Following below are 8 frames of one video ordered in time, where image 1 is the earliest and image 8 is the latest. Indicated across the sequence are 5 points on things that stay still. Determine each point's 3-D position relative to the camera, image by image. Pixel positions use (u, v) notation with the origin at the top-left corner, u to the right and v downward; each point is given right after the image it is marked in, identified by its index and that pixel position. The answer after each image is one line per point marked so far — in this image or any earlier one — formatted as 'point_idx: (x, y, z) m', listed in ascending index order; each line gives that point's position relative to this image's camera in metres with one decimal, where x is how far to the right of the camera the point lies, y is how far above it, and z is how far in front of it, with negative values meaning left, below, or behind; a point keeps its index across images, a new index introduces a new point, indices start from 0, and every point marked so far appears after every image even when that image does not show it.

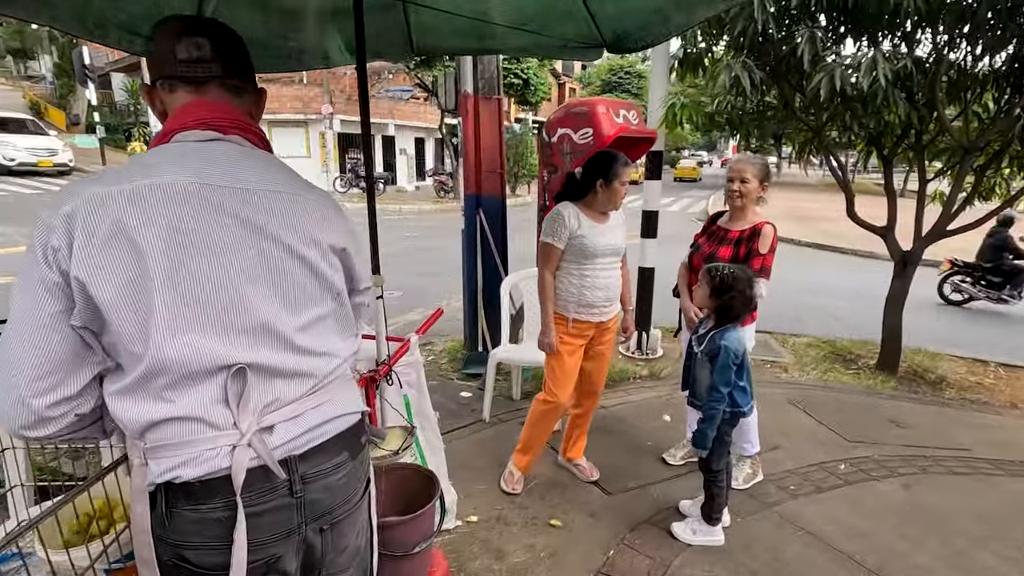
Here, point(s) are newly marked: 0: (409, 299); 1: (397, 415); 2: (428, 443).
0: (-1.5, -0.2, +8.2) m
1: (-0.6, -0.6, +2.6) m
2: (-0.4, -0.8, +2.7) m
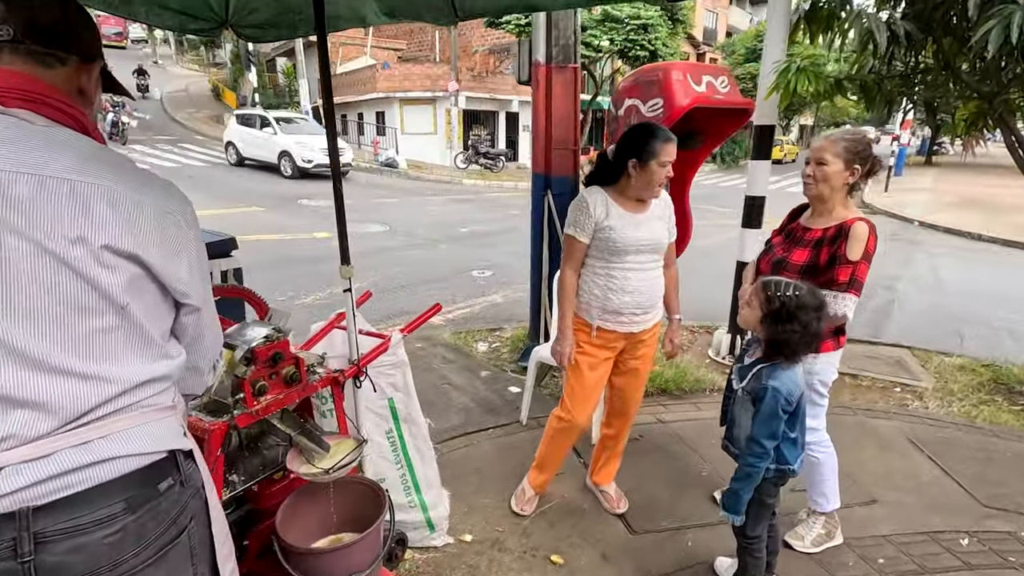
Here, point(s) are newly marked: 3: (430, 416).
0: (-0.2, +0.1, +8.0) m
1: (-0.6, -0.6, +2.4) m
2: (-0.4, -0.8, +2.5) m
3: (-0.6, -0.9, +3.9) m
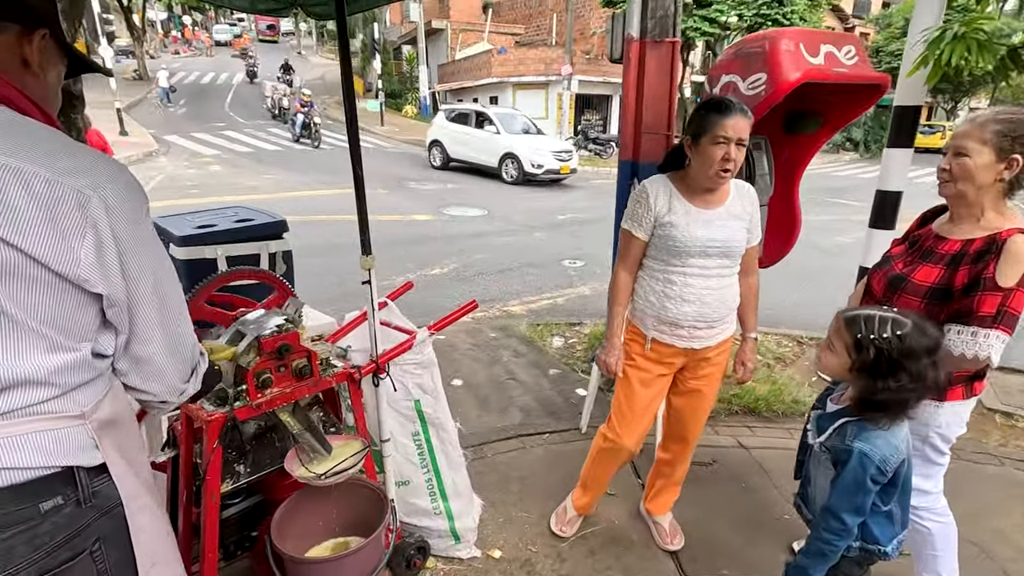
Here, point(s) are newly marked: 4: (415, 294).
0: (+1.1, +0.2, +7.7) m
1: (-0.4, -0.6, +2.2) m
2: (-0.3, -0.7, +2.3) m
3: (-0.2, -0.9, +3.7) m
4: (-1.1, 0.0, +6.4) m
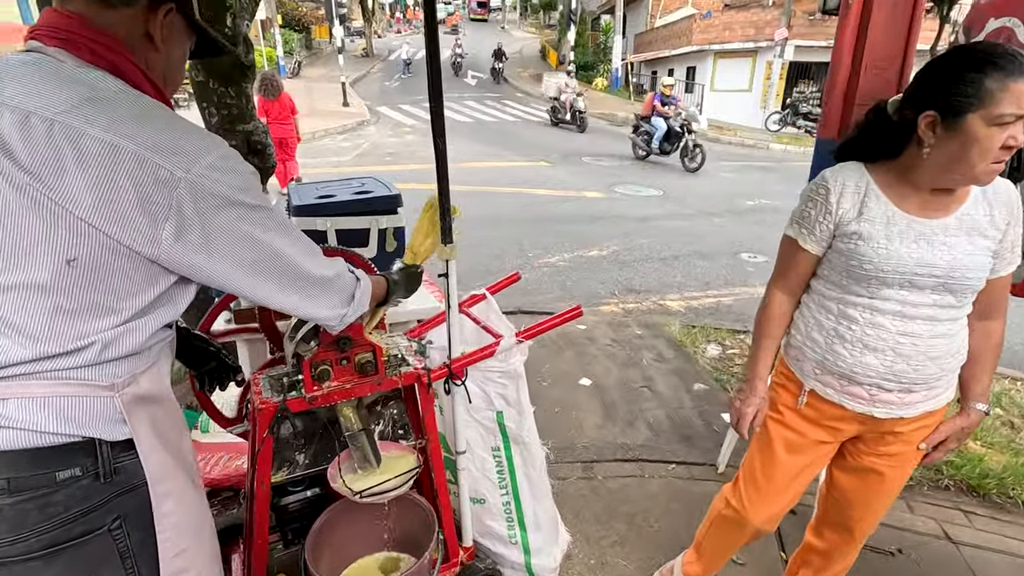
0: (+3.2, +0.2, +6.6) m
1: (-0.1, -0.5, +1.9) m
2: (+0.1, -0.7, +2.0) m
3: (+0.6, -0.8, +3.3) m
4: (+0.6, +0.2, +6.1) m
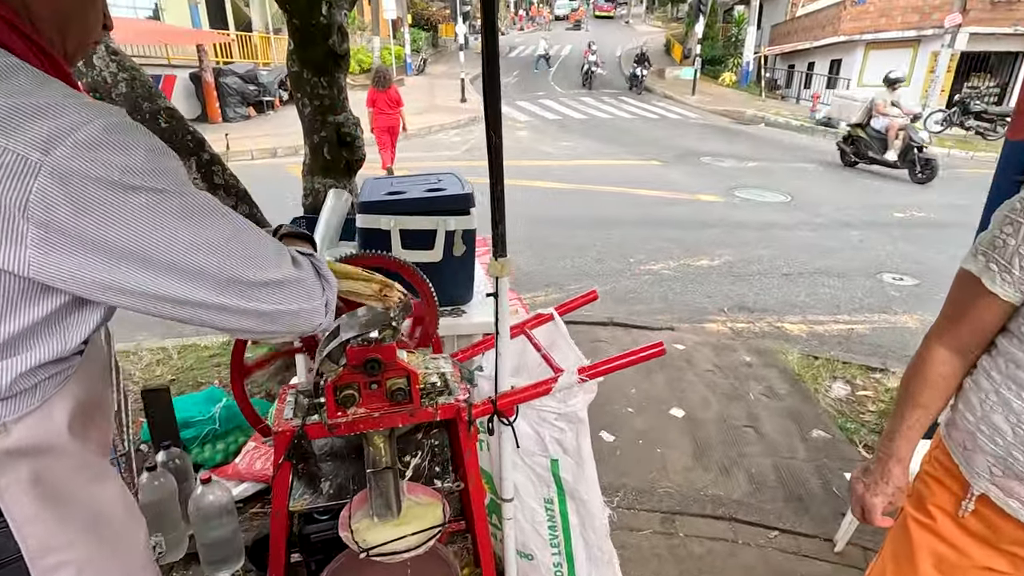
0: (+4.2, -0.1, +5.6) m
1: (+0.1, -0.6, +1.7) m
2: (+0.2, -0.8, +1.7) m
3: (+1.0, -0.9, +2.8) m
4: (+1.7, 0.0, +5.6) m
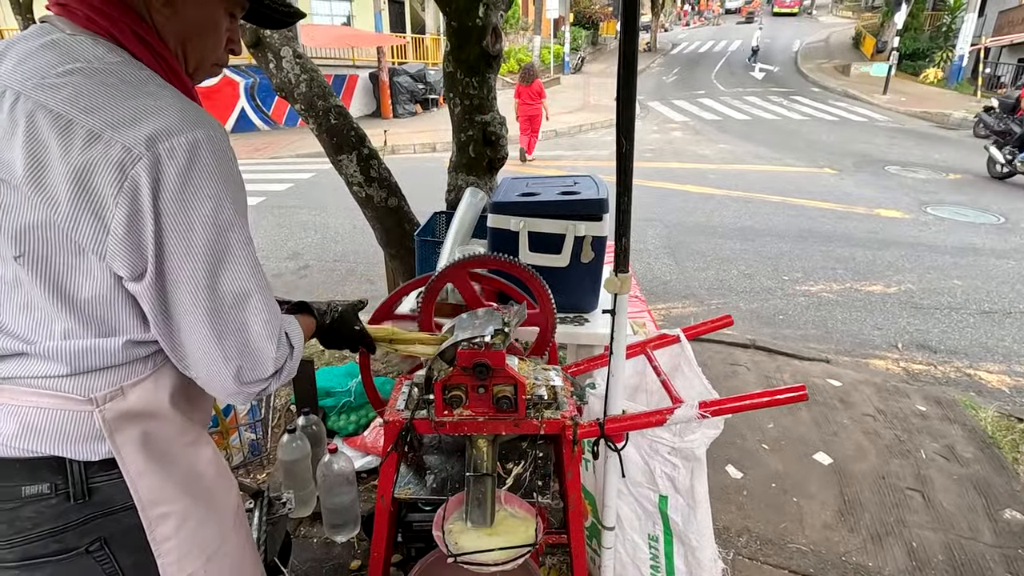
0: (+5.4, -0.6, +4.3) m
1: (+0.4, -0.6, +1.5) m
2: (+0.5, -0.9, +1.5) m
3: (+1.5, -1.1, +2.5) m
4: (+2.9, -0.2, +5.0) m
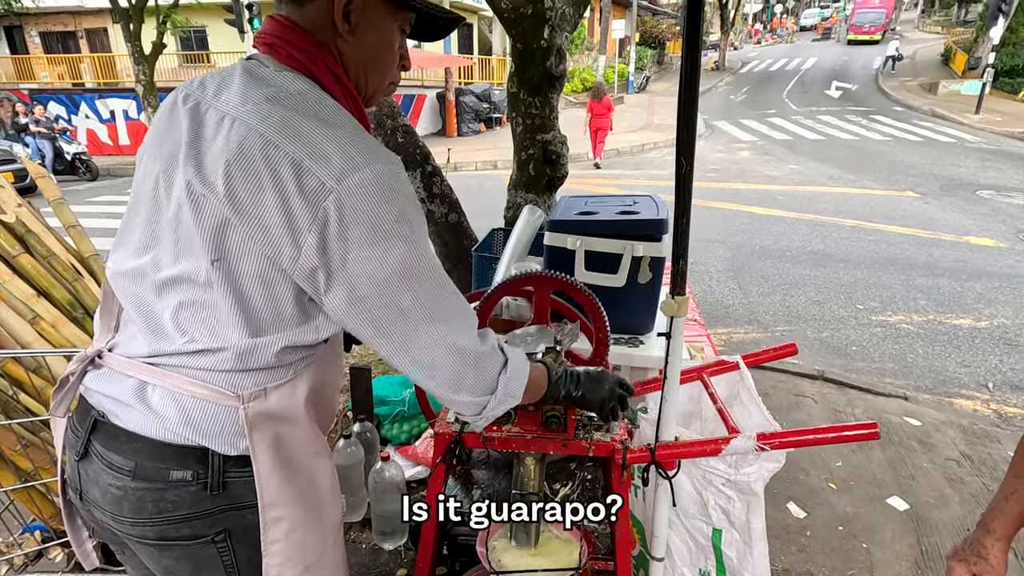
0: (+5.8, -0.9, +3.7) m
1: (+0.5, -0.7, +1.5) m
2: (+0.6, -0.9, +1.4) m
3: (+1.7, -1.2, +2.2) m
4: (+3.4, -0.5, +4.6) m
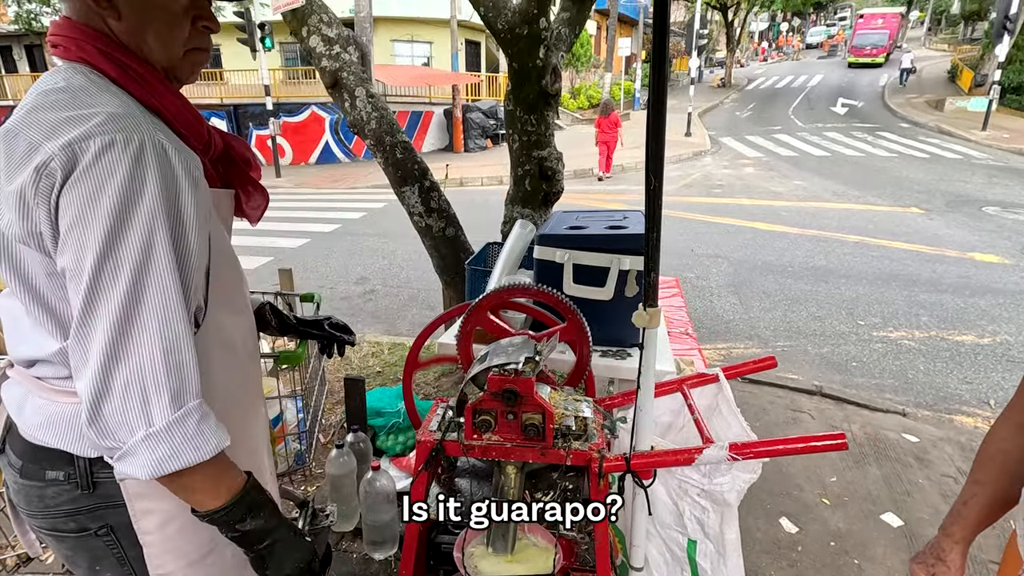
0: (+5.8, -1.0, +3.6) m
1: (+0.4, -0.7, +1.5) m
2: (+0.6, -1.0, +1.4) m
3: (+1.7, -1.3, +2.2) m
4: (+3.4, -0.6, +4.6) m
